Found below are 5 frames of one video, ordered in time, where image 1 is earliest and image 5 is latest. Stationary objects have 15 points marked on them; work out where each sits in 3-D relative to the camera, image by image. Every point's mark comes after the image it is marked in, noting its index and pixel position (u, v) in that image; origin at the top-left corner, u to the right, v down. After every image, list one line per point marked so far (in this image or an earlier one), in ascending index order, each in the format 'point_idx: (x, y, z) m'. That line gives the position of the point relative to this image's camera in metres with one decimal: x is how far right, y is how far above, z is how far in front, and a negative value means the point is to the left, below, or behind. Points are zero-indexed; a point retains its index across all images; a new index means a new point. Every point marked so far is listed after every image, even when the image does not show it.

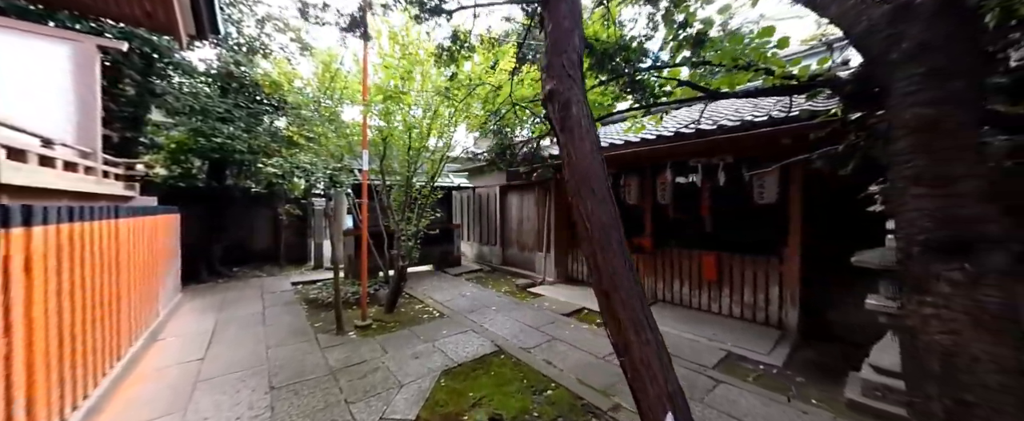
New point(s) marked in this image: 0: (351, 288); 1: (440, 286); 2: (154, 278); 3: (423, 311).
0: (-3.2, -1.5, +5.9) m
1: (-1.6, -1.6, +6.5) m
2: (-5.4, -1.0, +4.5) m
3: (-1.5, -1.7, +5.1) m
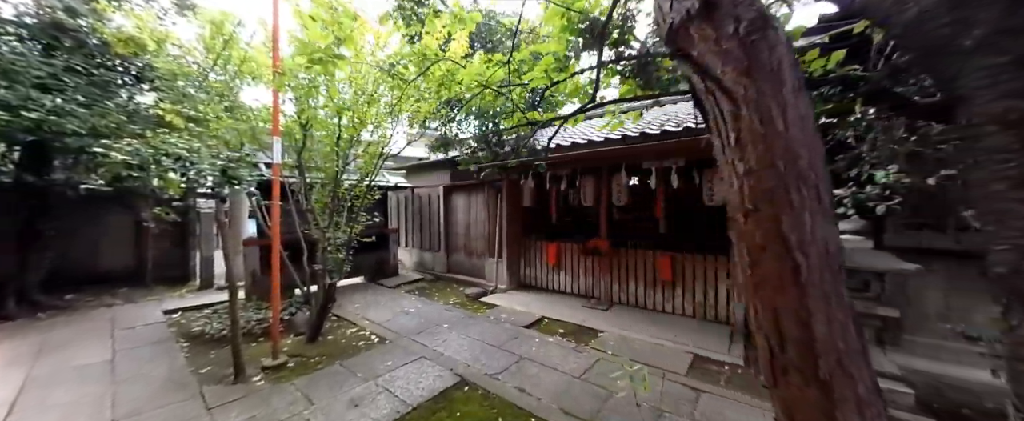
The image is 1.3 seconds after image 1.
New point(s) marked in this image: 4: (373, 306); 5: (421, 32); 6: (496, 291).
0: (-3.9, -1.6, +4.6) m
1: (-2.5, -1.7, +5.6) m
2: (-5.8, -1.1, +2.8) m
3: (-2.1, -1.7, +4.2) m
4: (-2.5, -1.7, +5.4) m
5: (-0.9, +1.8, +3.0) m
6: (-0.3, -1.6, +6.2) m
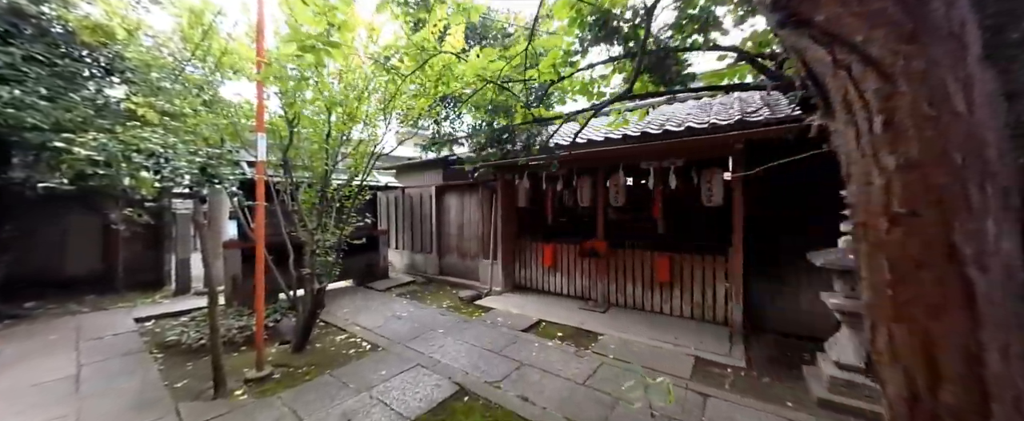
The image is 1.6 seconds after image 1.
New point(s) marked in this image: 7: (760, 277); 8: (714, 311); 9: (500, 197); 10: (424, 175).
0: (-4.0, -1.6, +4.3) m
1: (-2.6, -1.7, +5.4) m
2: (-5.8, -1.1, +2.5) m
3: (-2.2, -1.7, +4.0) m
4: (-2.5, -1.7, +5.2) m
5: (-0.9, +1.8, +2.9) m
6: (-0.4, -1.7, +6.0) m
7: (+3.5, -0.9, +4.2) m
8: (+2.9, -1.4, +4.3) m
9: (-0.2, +0.3, +6.1) m
10: (-2.2, +0.9, +7.6) m
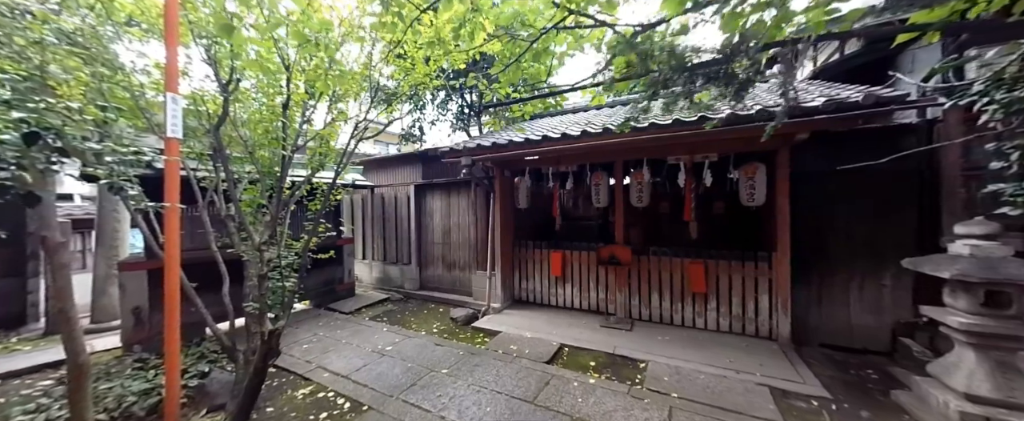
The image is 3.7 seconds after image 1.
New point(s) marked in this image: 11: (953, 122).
0: (-3.7, -1.6, +2.9) m
1: (-2.4, -1.8, +4.1) m
2: (-5.2, -1.1, +0.9) m
3: (-1.8, -1.8, +2.8) m
4: (-2.4, -1.8, +4.0) m
5: (-0.5, +1.8, +1.9) m
6: (-0.4, -1.7, +5.1) m
7: (+3.7, -0.9, +3.8) m
8: (+3.1, -1.5, +3.9) m
9: (-0.2, +0.2, +5.2) m
10: (-2.4, +0.8, +6.5) m
11: (+4.3, +0.9, +3.0) m
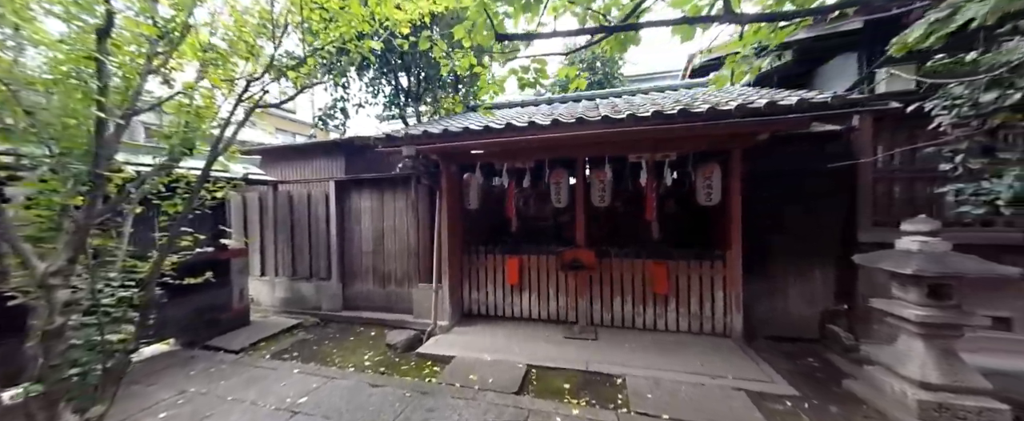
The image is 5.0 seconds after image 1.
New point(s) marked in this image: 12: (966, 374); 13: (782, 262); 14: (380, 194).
0: (-3.8, -1.7, +1.5) m
1: (-2.9, -1.8, +2.9) m
2: (-4.8, -1.2, -0.9) m
3: (-2.0, -1.8, +1.8) m
4: (-2.8, -1.8, +2.7) m
5: (-0.5, +1.8, +1.2) m
6: (-1.1, -1.7, +4.3) m
7: (+3.2, -0.9, +4.0) m
8: (+2.6, -1.4, +3.9) m
9: (-1.0, +0.2, +4.5) m
10: (-3.4, +0.8, +5.2) m
11: (+3.9, +0.9, +3.3) m
12: (+3.5, -1.2, +2.3) m
13: (+3.4, -0.7, +3.9) m
14: (-2.1, +0.3, +4.9) m
